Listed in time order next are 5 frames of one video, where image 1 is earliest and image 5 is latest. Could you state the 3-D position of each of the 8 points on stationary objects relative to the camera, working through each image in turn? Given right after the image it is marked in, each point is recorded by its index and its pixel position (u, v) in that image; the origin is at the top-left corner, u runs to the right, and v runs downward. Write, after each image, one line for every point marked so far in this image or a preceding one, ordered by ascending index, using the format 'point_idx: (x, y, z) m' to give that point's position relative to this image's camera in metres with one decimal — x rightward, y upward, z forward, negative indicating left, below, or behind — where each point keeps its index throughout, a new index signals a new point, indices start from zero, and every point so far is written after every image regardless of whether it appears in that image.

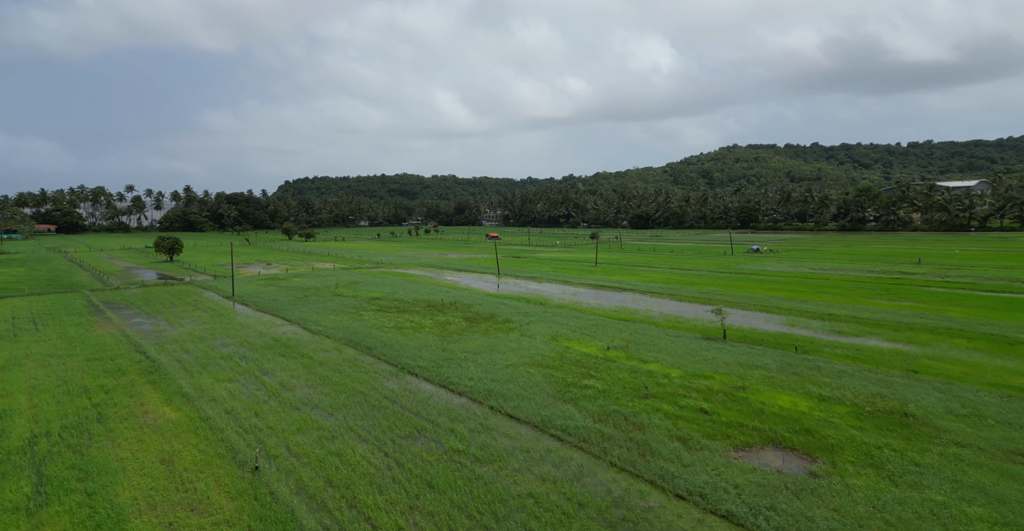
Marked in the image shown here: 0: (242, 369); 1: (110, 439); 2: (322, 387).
0: (-10.3, -3.9, +20.0) m
1: (-10.3, -4.5, +13.5) m
2: (-6.5, -4.2, +18.2) m
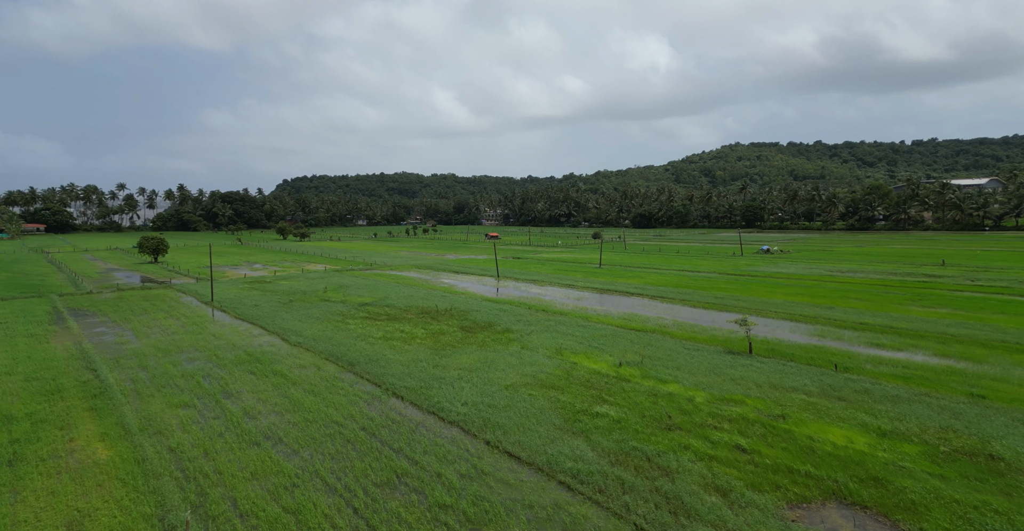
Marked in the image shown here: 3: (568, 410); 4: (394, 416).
0: (-10.3, -4.1, +17.4) m
1: (-10.3, -4.7, +10.9) m
2: (-6.5, -4.4, +15.6) m
3: (+1.7, -4.3, +15.6) m
4: (-3.5, -4.5, +15.6) m
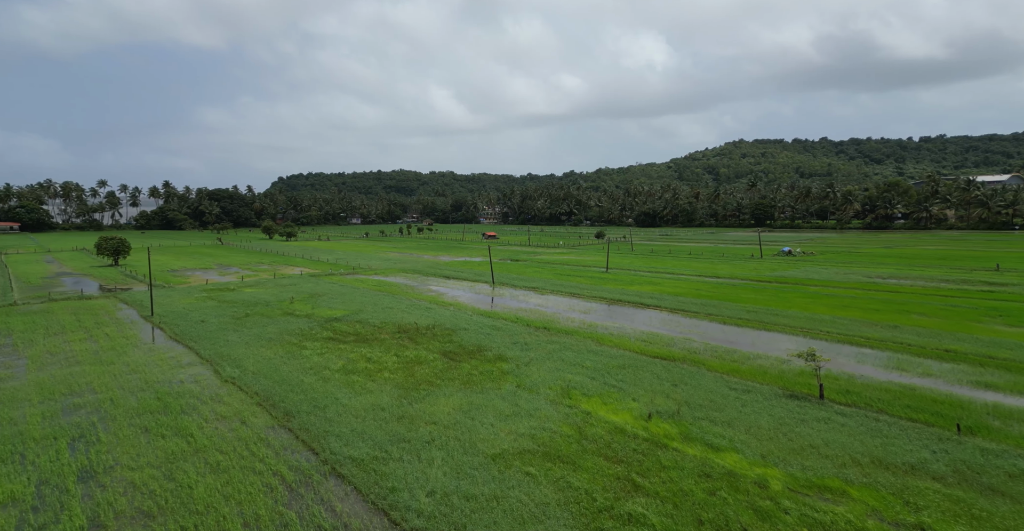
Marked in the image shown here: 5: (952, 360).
0: (-10.5, -4.6, +12.2) m
1: (-10.5, -5.2, +5.6) m
2: (-6.8, -4.9, +10.3) m
3: (+1.5, -4.8, +10.3) m
4: (-3.7, -5.0, +10.4) m
5: (+15.9, -3.4, +19.1) m
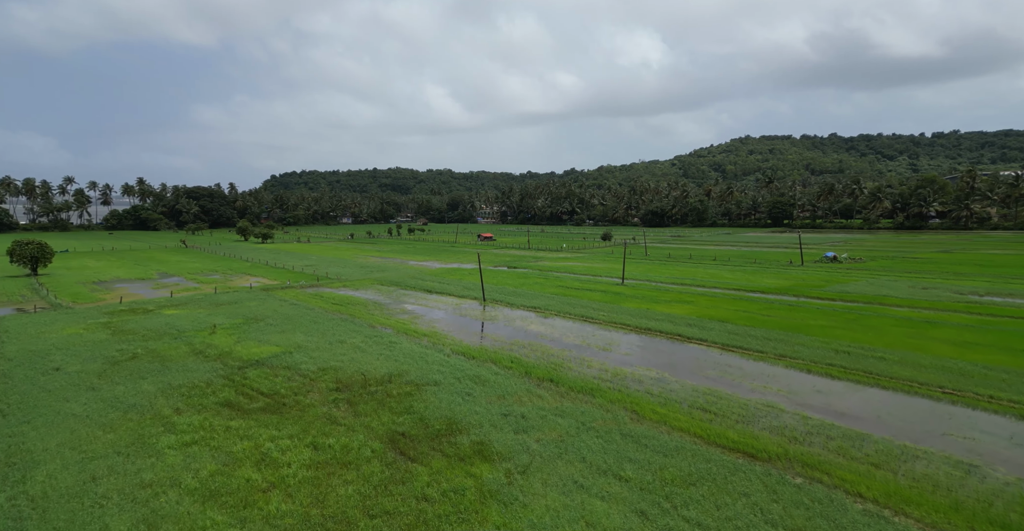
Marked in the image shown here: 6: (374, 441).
0: (-10.8, -5.5, +3.7) m
1: (-10.8, -6.1, -2.8) m
2: (-7.0, -5.8, +1.9) m
3: (+1.2, -5.7, +1.9) m
4: (-4.0, -5.9, +1.9) m
5: (+15.7, -4.3, +10.6) m
6: (-3.6, -4.5, +13.8) m
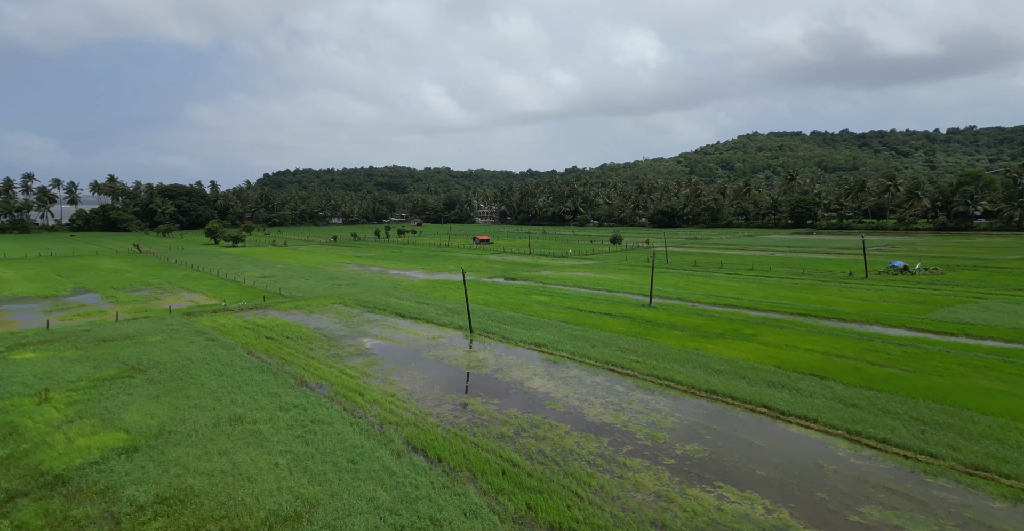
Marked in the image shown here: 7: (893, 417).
0: (-11.0, -6.5, -5.2) m
1: (-11.0, -7.1, -11.7) m
2: (-7.2, -6.8, -7.0) m
3: (+1.0, -6.7, -7.0) m
4: (-4.2, -6.9, -7.0) m
5: (+15.5, -5.2, +1.7) m
6: (-3.8, -5.5, +4.9) m
7: (+10.5, -4.2, +14.7) m
